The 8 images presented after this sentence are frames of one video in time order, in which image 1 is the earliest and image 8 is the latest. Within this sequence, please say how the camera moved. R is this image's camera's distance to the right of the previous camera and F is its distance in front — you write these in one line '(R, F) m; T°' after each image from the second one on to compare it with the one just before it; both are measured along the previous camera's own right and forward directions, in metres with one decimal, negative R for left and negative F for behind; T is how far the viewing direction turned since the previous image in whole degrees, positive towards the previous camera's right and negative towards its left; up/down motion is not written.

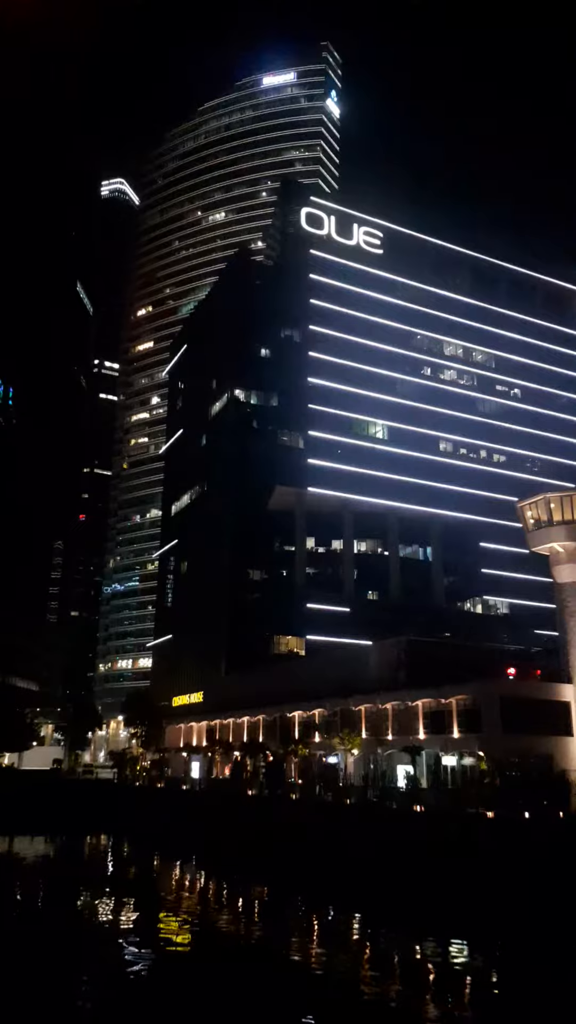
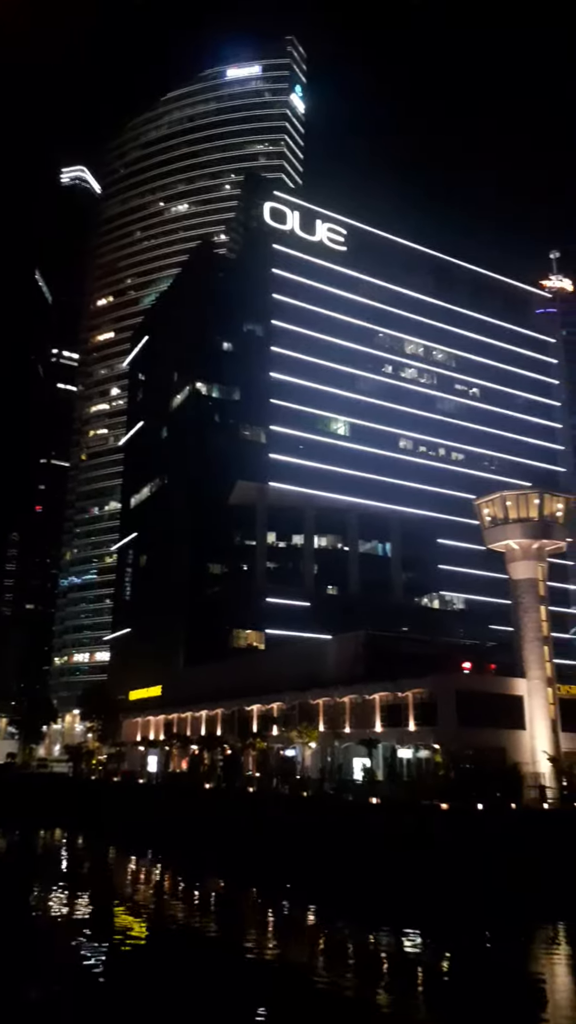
(0.0, -0.1) m; +3°
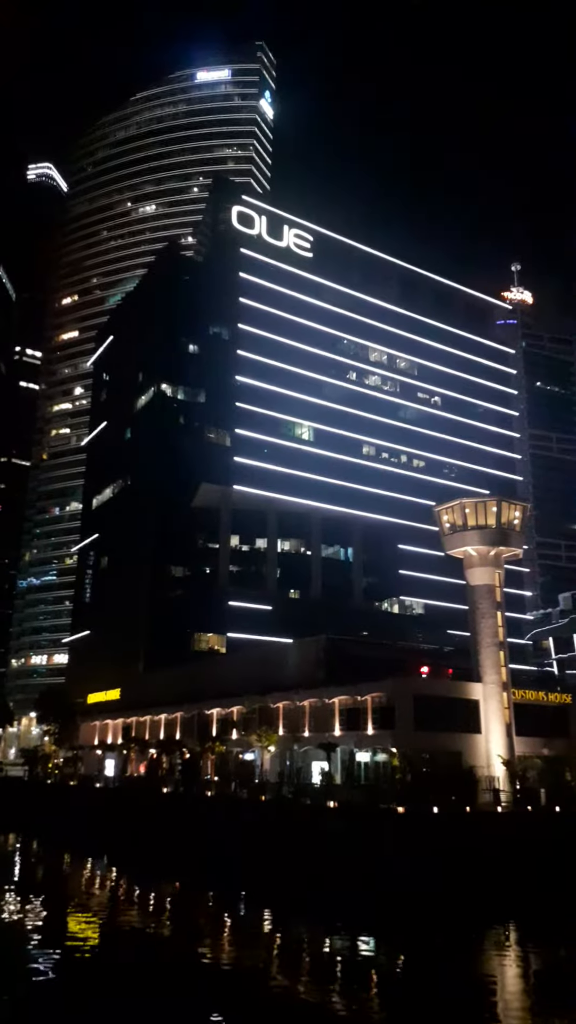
(0.0, -0.2) m; +3°
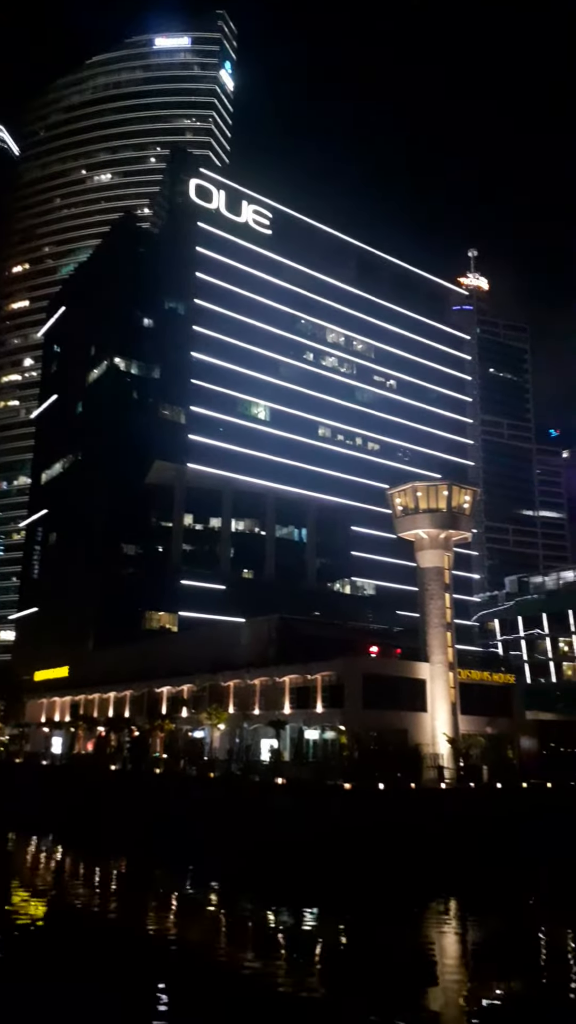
(-0.1, 0.0) m; +4°
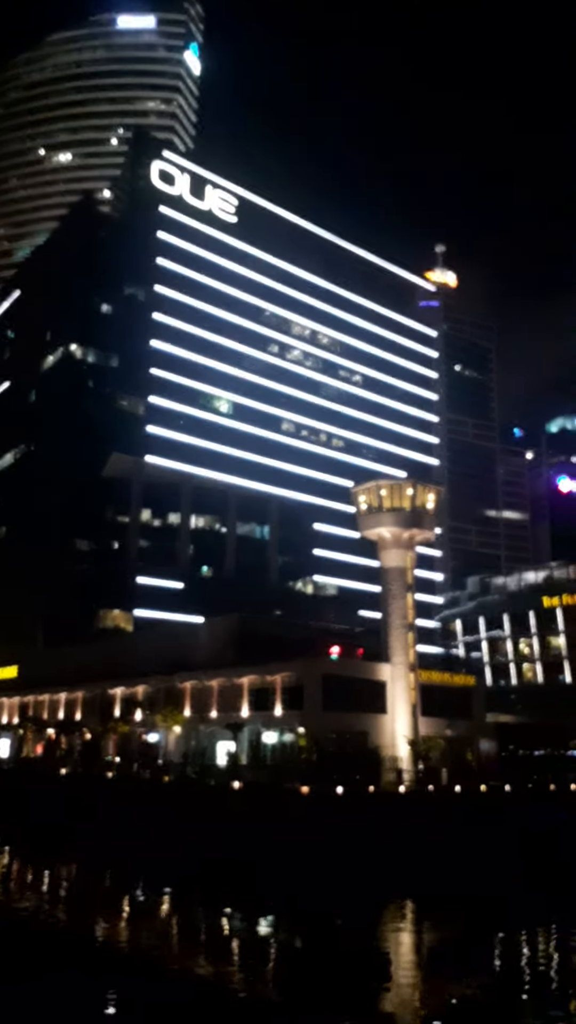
(+0.3, +1.2) m; +3°
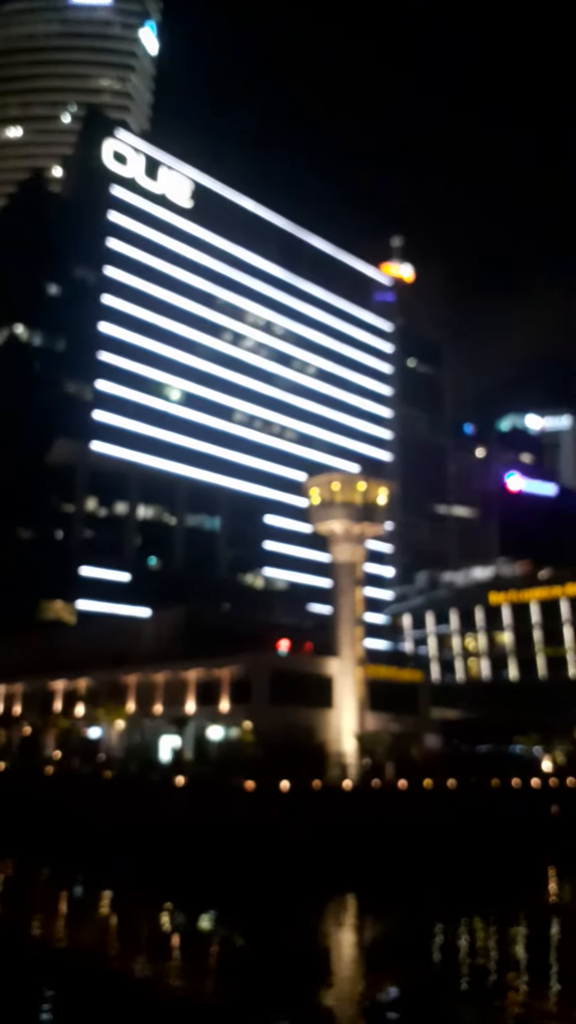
(+0.4, +0.6) m; +3°
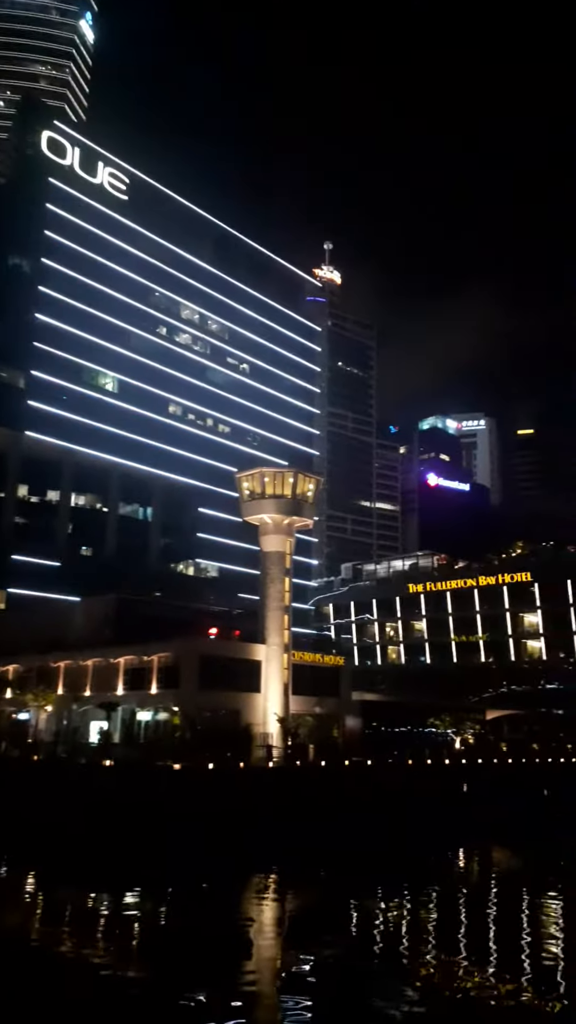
(+0.4, -1.8) m; +5°
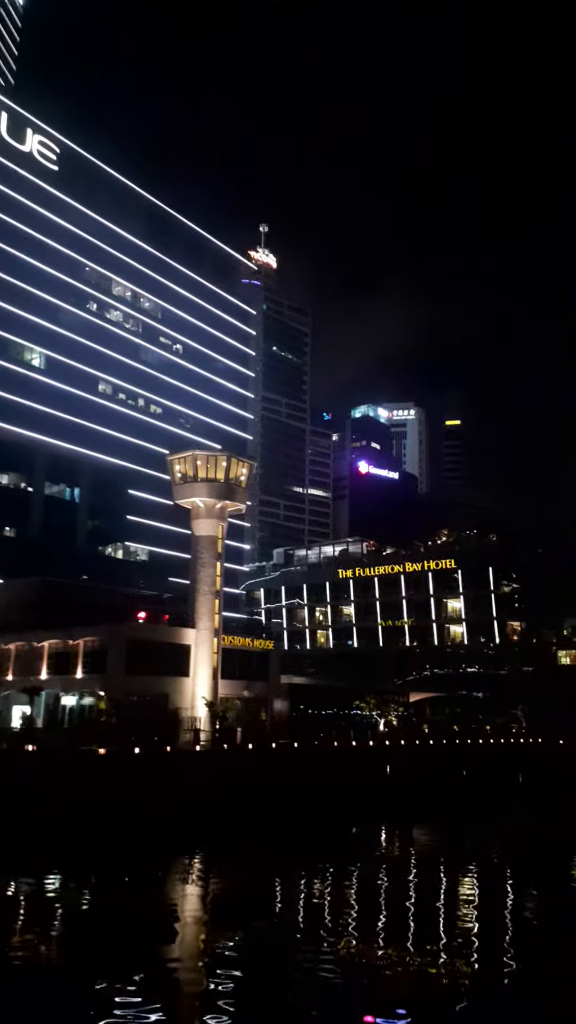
(+0.2, 0.0) m; +5°
